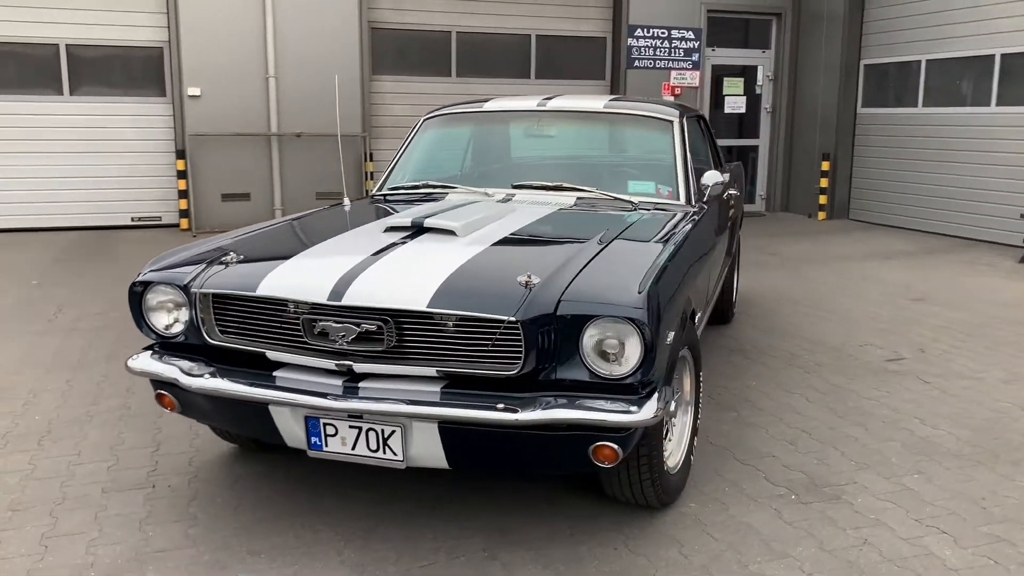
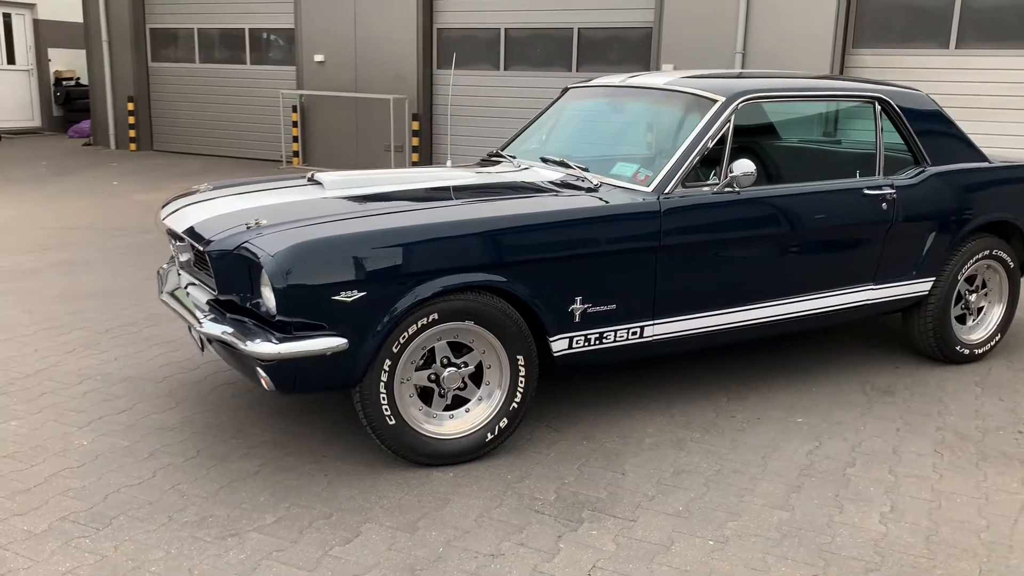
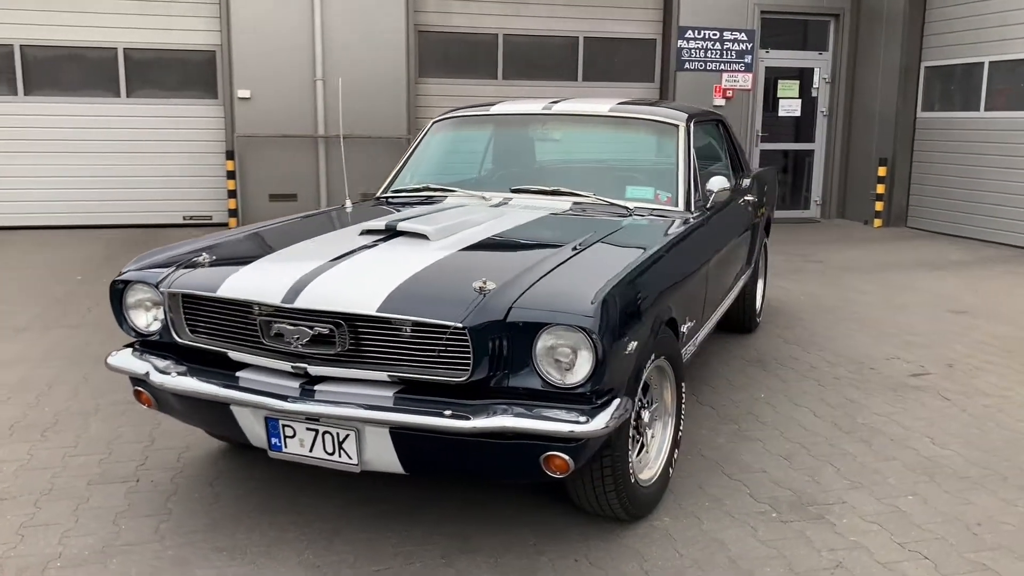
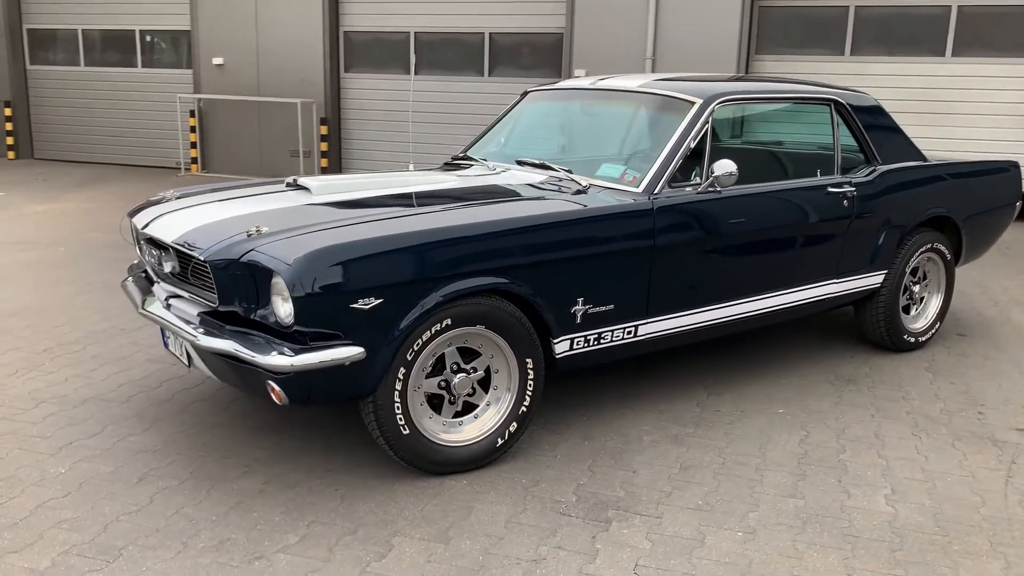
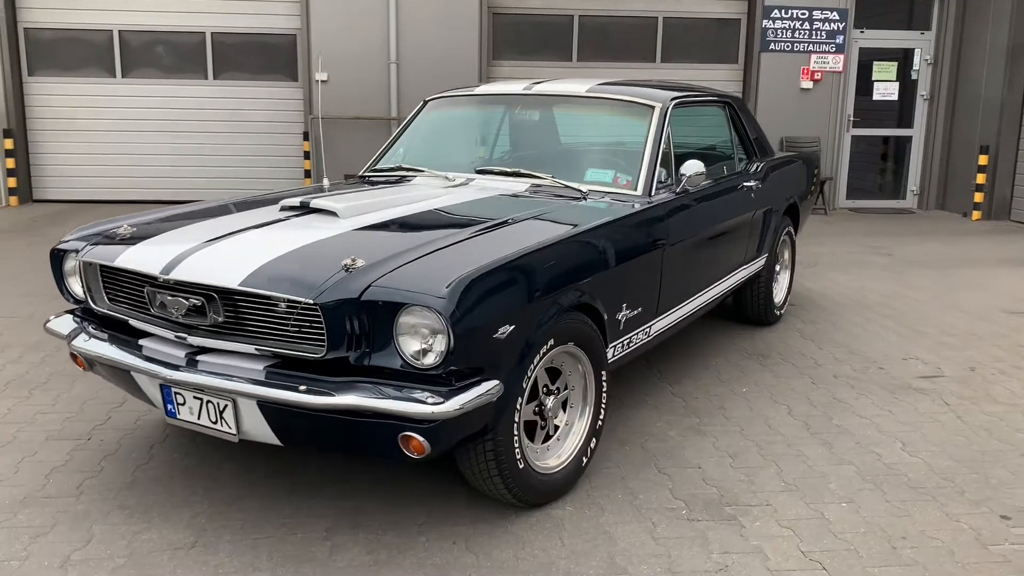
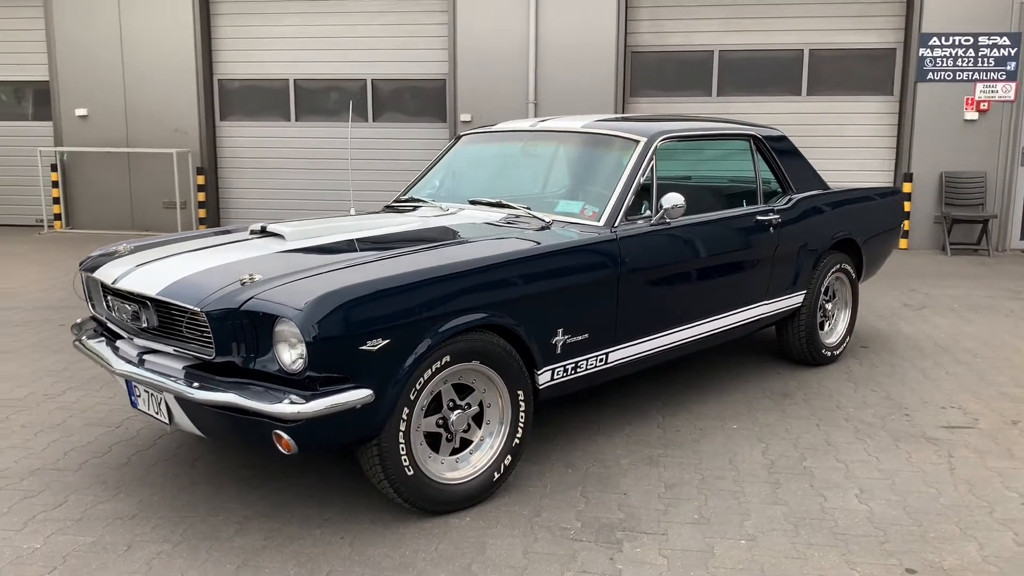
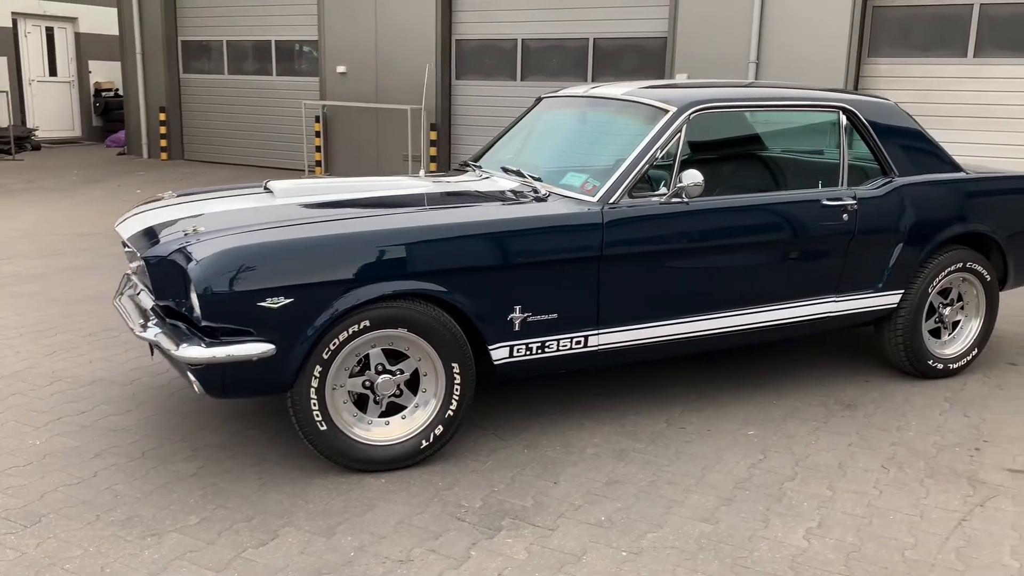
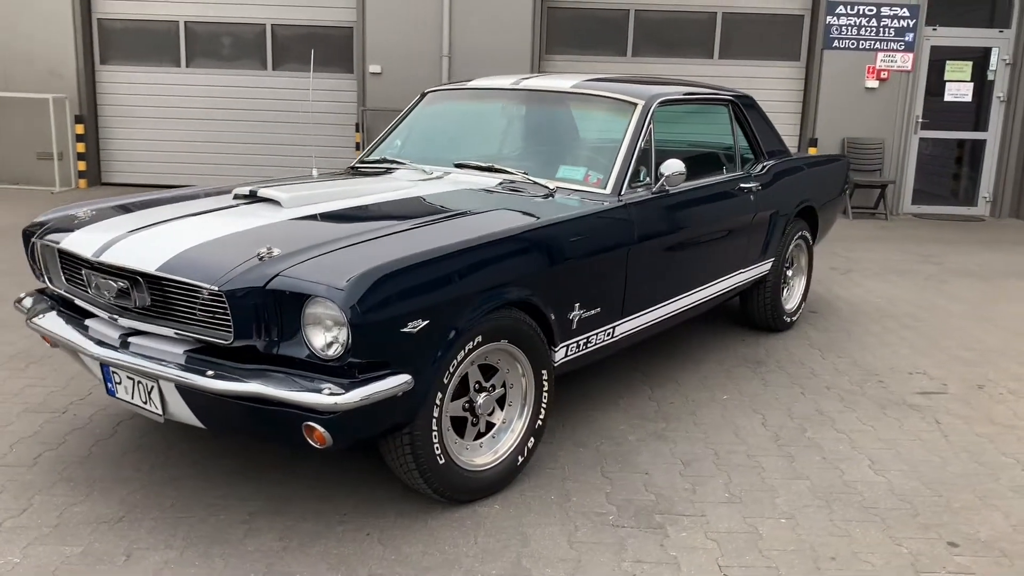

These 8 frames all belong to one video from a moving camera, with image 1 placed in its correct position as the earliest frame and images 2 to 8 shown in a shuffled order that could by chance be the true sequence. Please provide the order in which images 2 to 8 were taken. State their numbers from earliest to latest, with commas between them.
3, 5, 8, 6, 4, 2, 7
